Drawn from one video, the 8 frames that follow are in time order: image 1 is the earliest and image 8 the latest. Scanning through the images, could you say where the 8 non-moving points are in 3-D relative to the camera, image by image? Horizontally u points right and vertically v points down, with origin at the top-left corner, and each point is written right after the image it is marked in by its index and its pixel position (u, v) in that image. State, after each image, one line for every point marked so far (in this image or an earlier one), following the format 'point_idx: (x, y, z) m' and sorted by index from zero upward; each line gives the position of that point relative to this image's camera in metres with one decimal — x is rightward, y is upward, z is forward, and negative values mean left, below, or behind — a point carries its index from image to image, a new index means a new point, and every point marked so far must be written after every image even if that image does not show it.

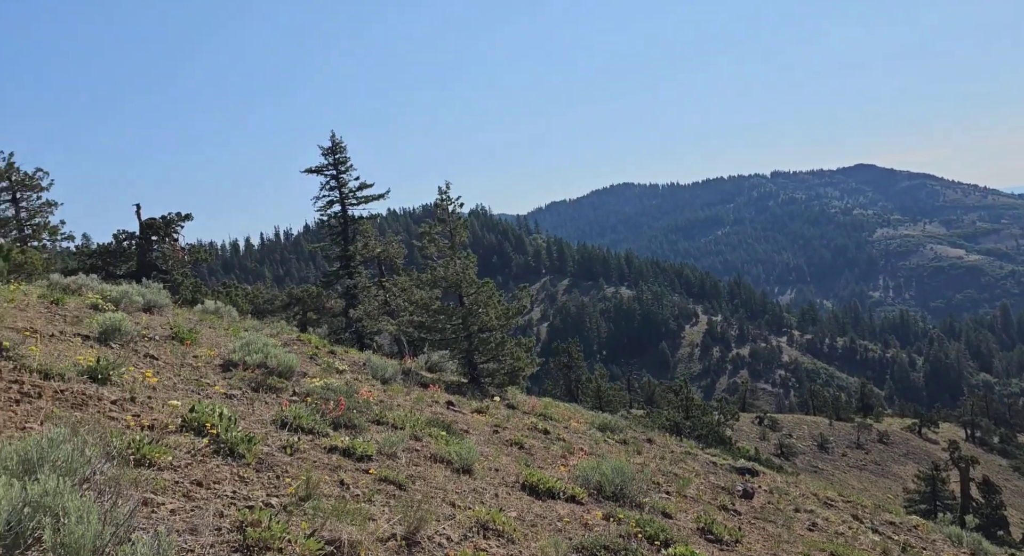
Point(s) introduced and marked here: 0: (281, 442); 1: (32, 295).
0: (-2.6, -1.9, +8.7) m
1: (-11.9, -0.4, +19.1) m
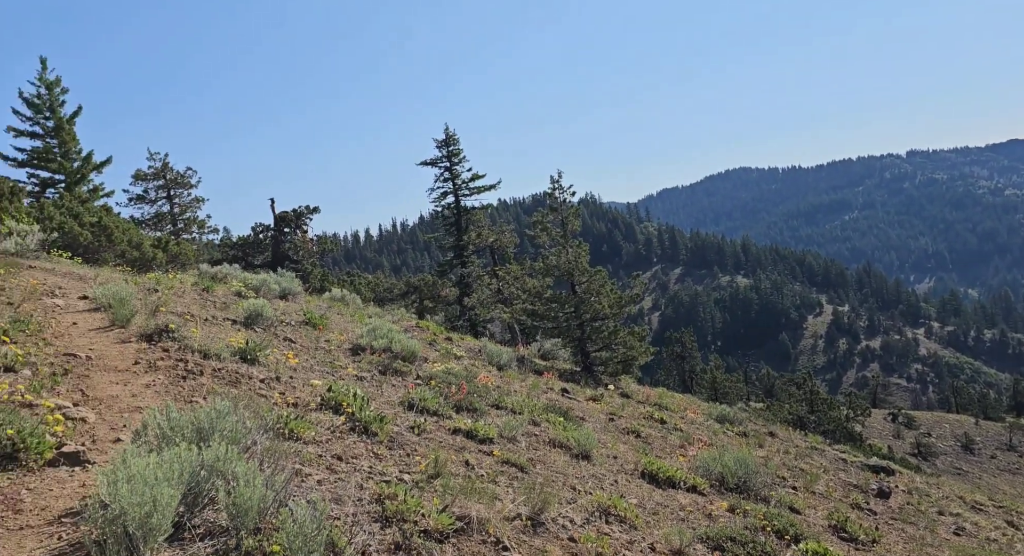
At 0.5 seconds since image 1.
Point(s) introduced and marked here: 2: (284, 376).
0: (-1.2, -1.7, +9.1) m
1: (-8.8, -0.1, +20.8) m
2: (-2.9, -1.3, +9.8) m
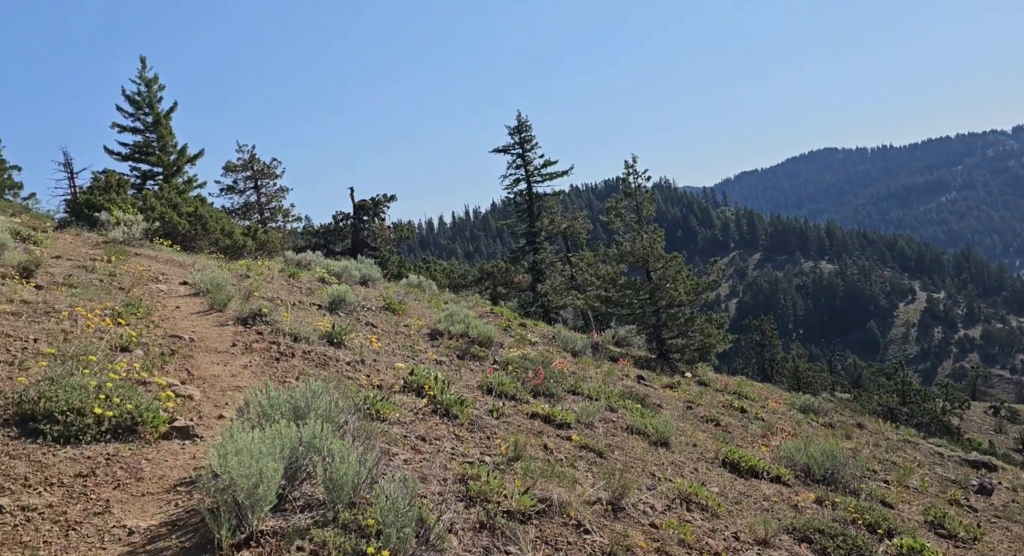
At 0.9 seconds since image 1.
0: (-0.3, -1.5, +9.2) m
1: (-6.8, +0.2, +21.5) m
2: (-1.9, -1.1, +10.1) m
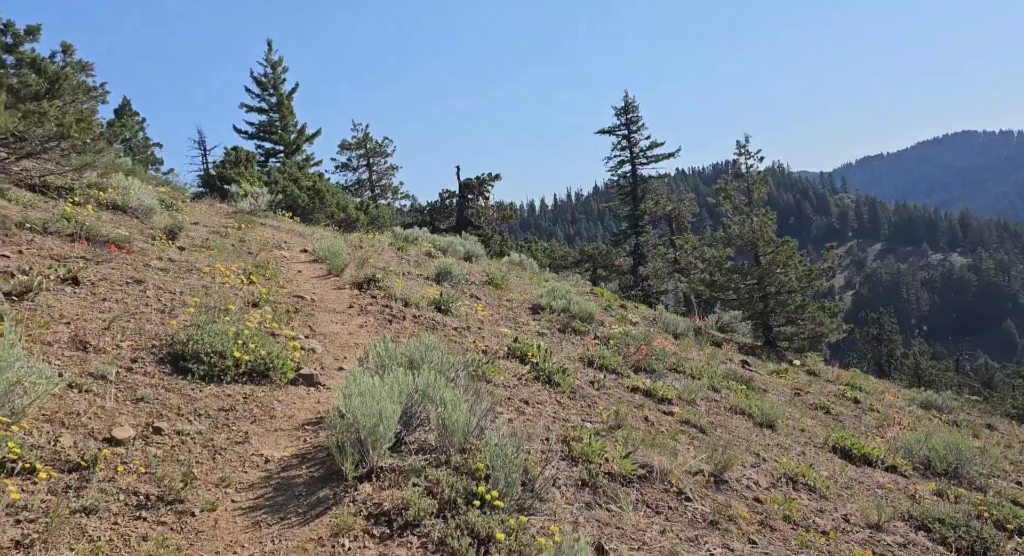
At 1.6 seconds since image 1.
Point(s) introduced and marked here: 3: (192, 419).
0: (+1.0, -1.2, +9.4) m
1: (-3.8, +1.1, +22.4) m
2: (-0.5, -0.7, +10.4) m
3: (-2.3, -1.0, +5.4) m
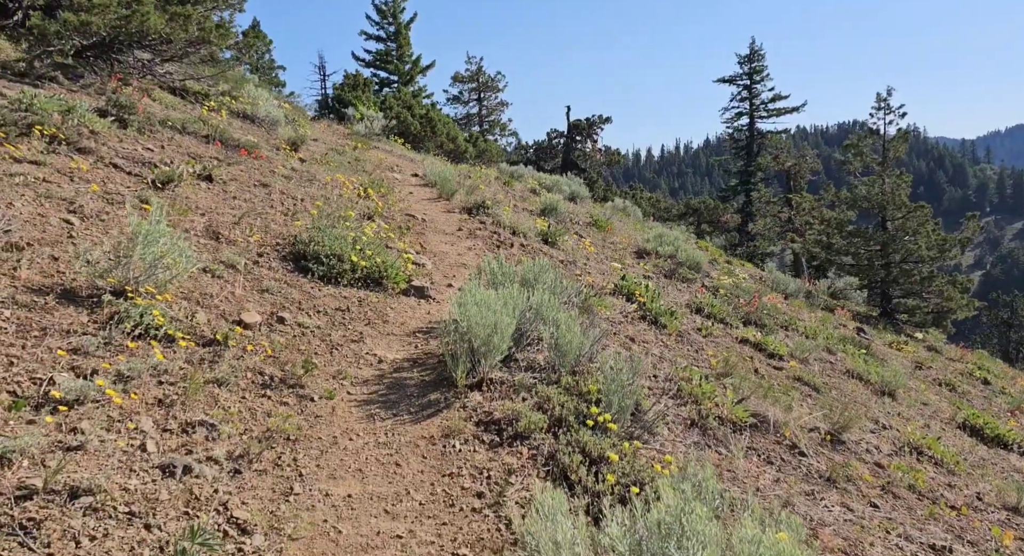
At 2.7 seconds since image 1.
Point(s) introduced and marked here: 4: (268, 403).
0: (+2.2, -0.5, +9.1) m
1: (-0.7, +3.0, +22.4) m
2: (+0.9, +0.2, +10.3) m
3: (-1.5, -0.3, +5.6) m
4: (-1.5, -0.8, +4.7) m
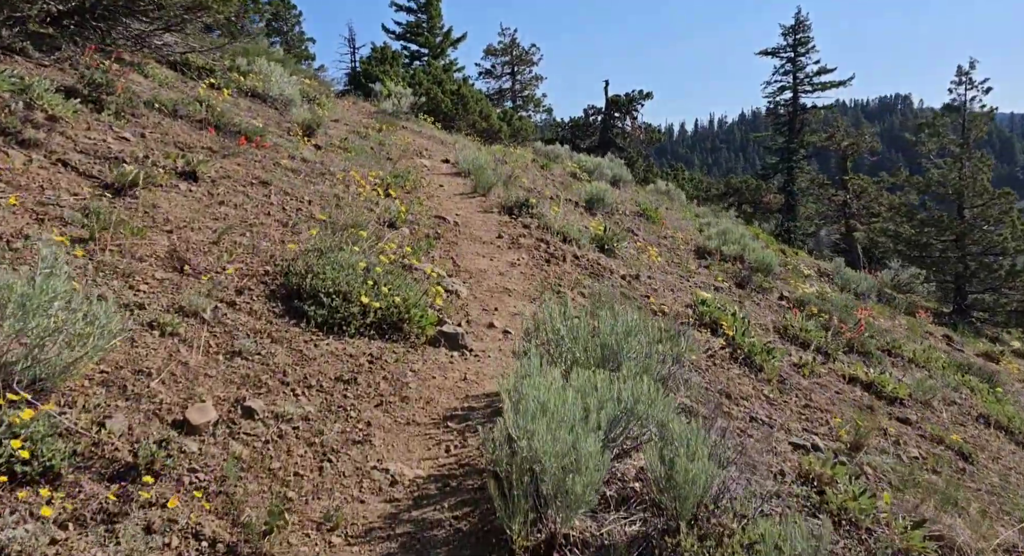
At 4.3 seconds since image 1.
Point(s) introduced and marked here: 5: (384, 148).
0: (+2.7, -0.8, +7.3) m
1: (+0.4, +3.2, +20.5) m
2: (+1.5, 0.0, +8.5) m
3: (-1.1, -0.6, +3.9) m
4: (-1.2, -1.1, +3.0) m
5: (-2.2, +2.3, +13.4) m
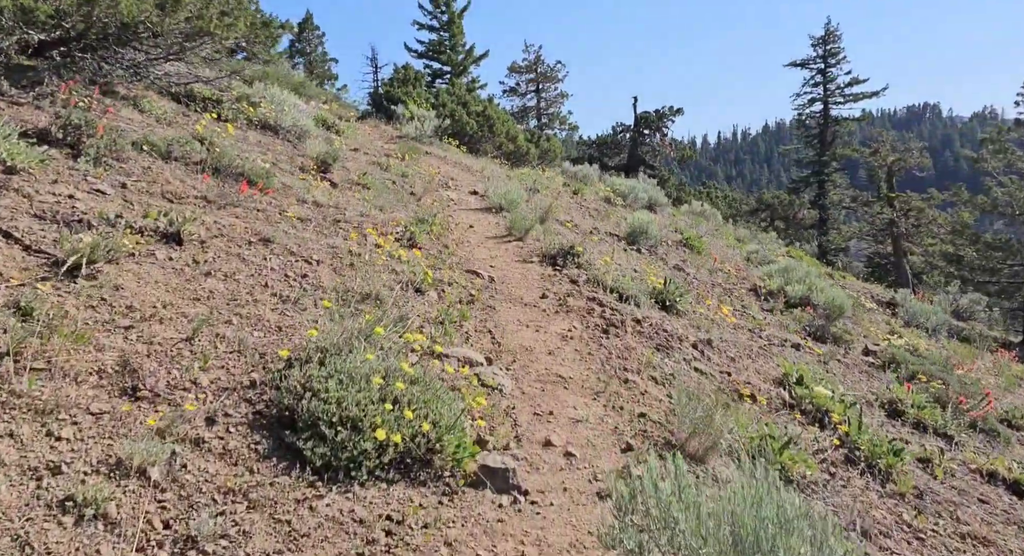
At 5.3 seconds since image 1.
0: (+3.1, -1.3, +5.8) m
1: (+1.2, +2.4, +19.2) m
2: (+1.9, -0.6, +7.1) m
3: (-0.8, -1.1, +2.6) m
4: (-0.9, -1.7, +1.7) m
5: (-1.7, +1.5, +12.1) m
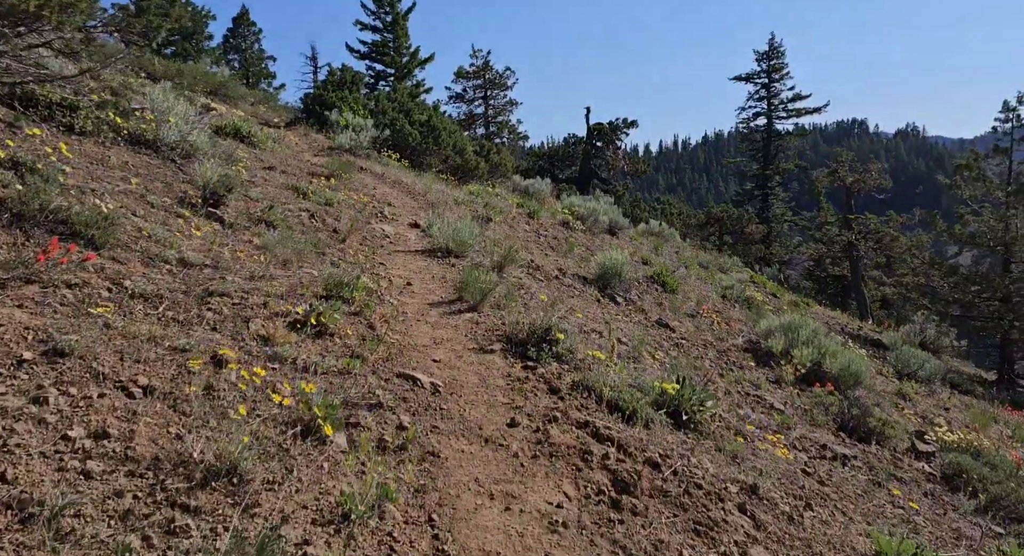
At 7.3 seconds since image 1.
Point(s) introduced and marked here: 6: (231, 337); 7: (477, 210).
0: (+2.9, -2.1, +3.6) m
1: (0.0, +1.6, +16.9) m
2: (+1.6, -1.3, +4.8) m
3: (-0.8, -1.8, +0.1) m
4: (-0.8, -2.3, -0.8) m
5: (-2.3, +0.8, +9.6) m
6: (-1.8, -0.3, +4.9) m
7: (-0.6, +1.2, +14.0) m
